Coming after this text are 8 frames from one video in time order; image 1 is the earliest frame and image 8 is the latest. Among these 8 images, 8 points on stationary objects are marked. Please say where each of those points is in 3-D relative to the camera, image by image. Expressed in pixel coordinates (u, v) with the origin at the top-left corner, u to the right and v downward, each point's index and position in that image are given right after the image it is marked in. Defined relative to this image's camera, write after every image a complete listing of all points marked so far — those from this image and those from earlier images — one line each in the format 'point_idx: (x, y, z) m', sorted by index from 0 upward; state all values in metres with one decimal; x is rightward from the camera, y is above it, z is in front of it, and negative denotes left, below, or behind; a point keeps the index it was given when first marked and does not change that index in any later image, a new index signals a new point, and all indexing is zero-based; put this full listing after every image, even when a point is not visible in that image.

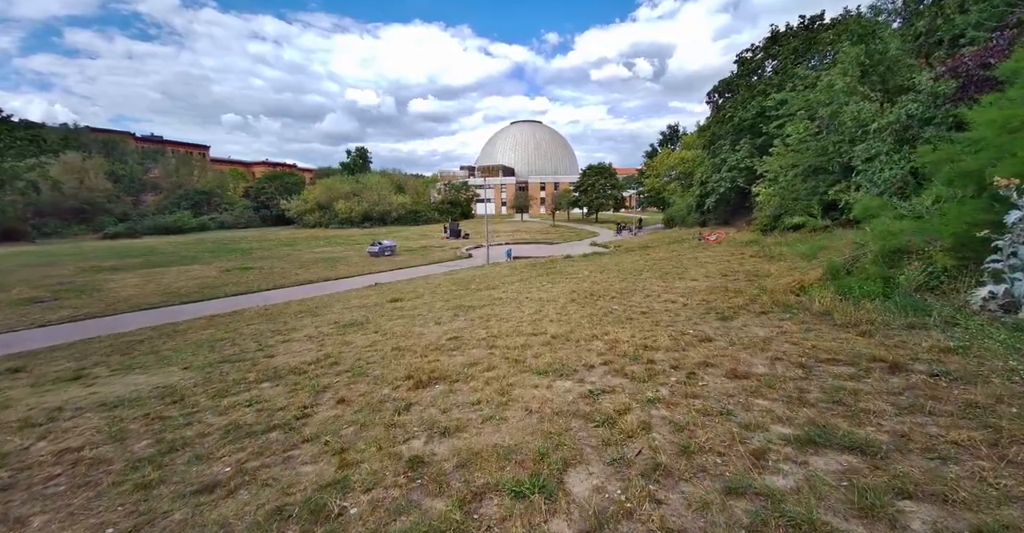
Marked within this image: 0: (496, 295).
0: (-0.4, -0.8, +12.6) m
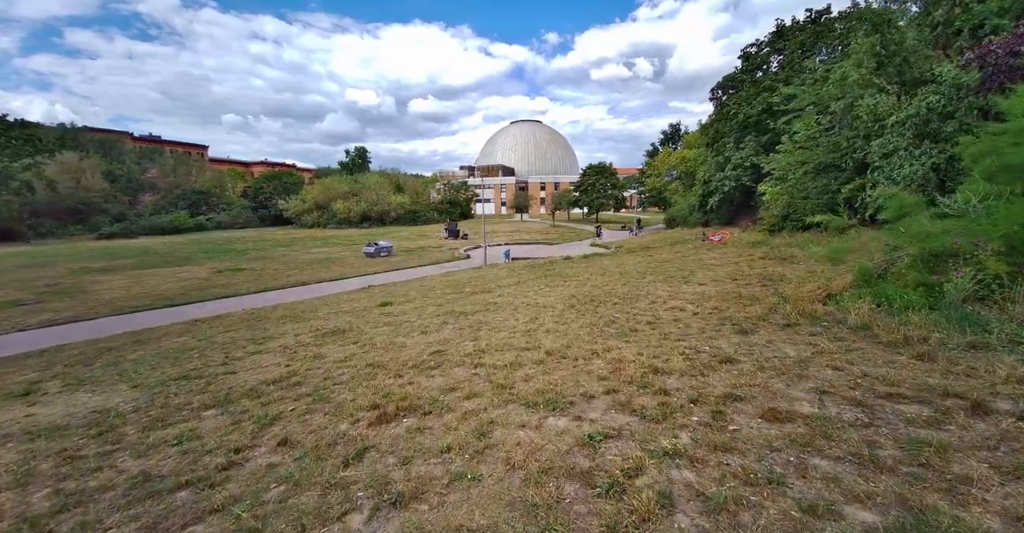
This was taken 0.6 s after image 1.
0: (-0.5, -0.8, +11.9) m
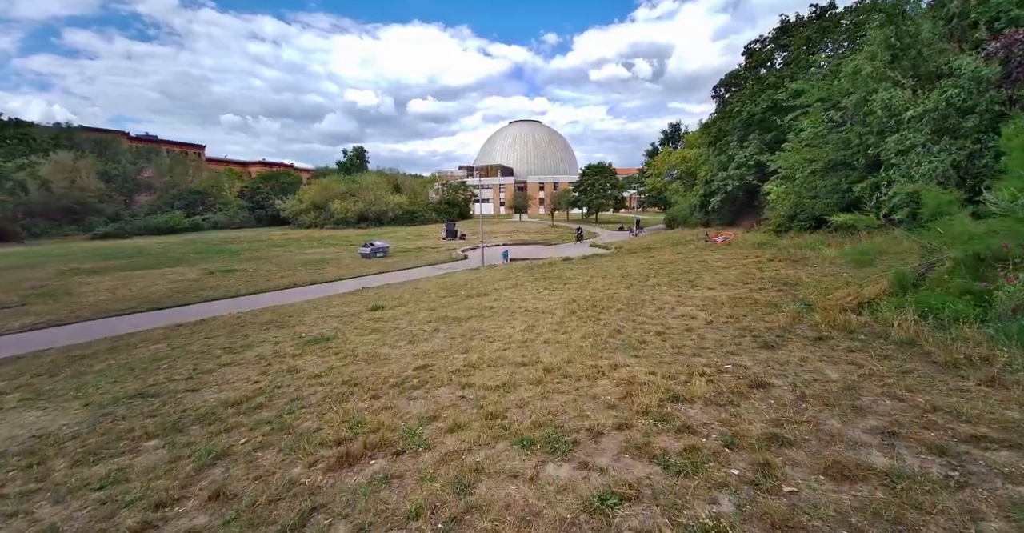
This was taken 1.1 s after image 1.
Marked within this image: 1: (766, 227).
0: (-0.6, -0.9, +11.3) m
1: (+10.8, +1.7, +19.9) m
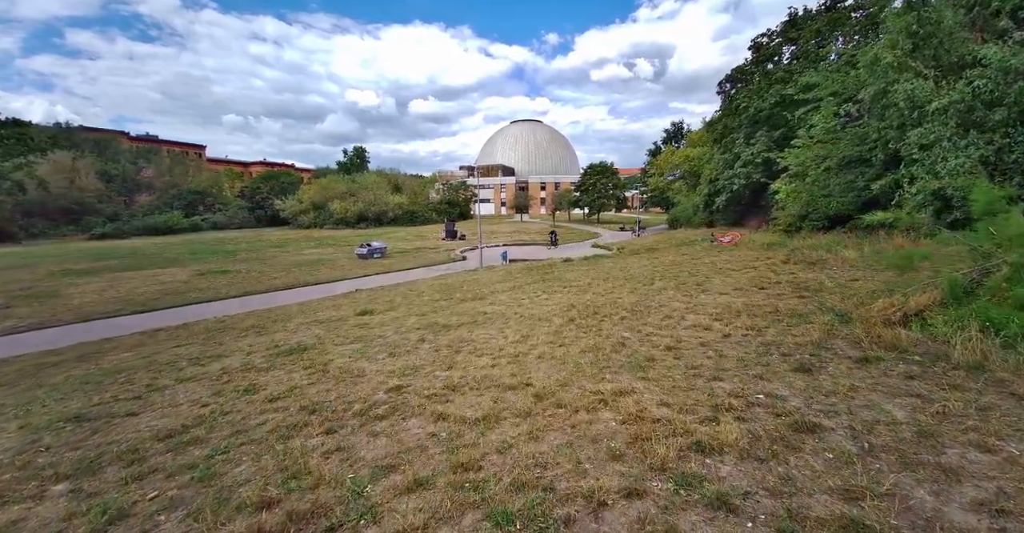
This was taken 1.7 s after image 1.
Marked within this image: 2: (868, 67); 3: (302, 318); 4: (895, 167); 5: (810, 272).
0: (-0.7, -1.0, +10.6) m
1: (+10.8, +1.6, +19.2) m
2: (+10.4, +5.8, +13.8) m
3: (-5.3, -1.3, +11.8) m
4: (+11.1, +2.9, +13.6) m
5: (+6.1, -0.1, +9.6) m
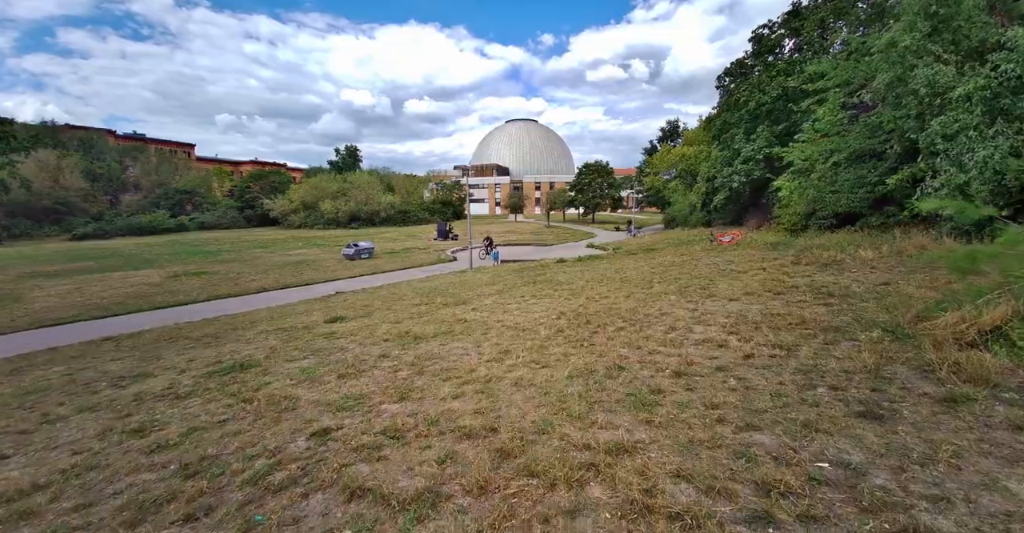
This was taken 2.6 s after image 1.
0: (-1.0, -1.0, +9.5) m
1: (+10.4, +1.6, +18.2) m
2: (+10.1, +5.8, +12.8) m
3: (-5.6, -1.4, +10.7) m
4: (+10.8, +2.9, +12.7) m
5: (+5.8, -0.1, +8.6) m
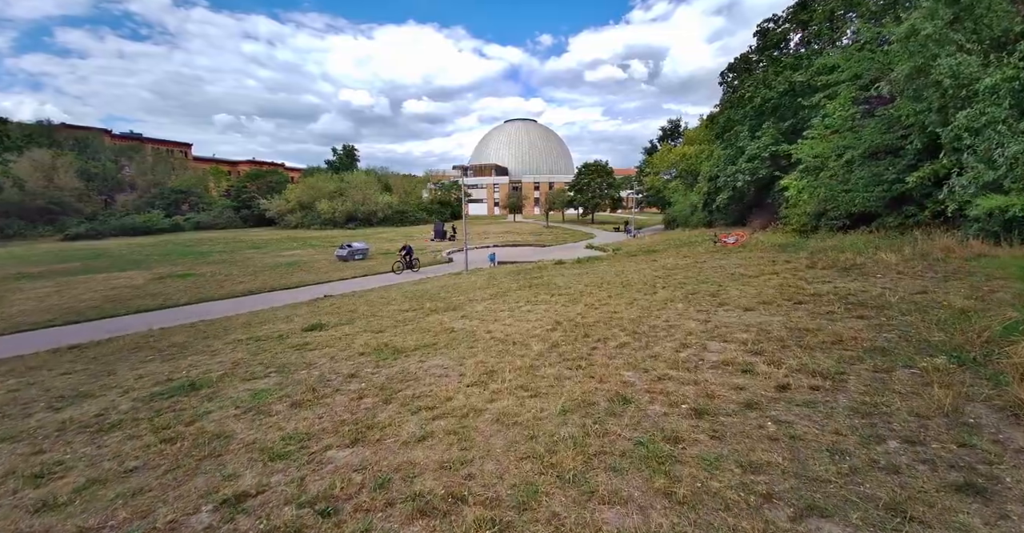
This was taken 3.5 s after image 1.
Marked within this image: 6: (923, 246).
0: (-1.2, -1.1, +8.7) m
1: (+10.2, +1.5, +17.5) m
2: (+9.9, +5.7, +12.1) m
3: (-5.8, -1.4, +9.9) m
4: (+10.6, +2.8, +11.9) m
5: (+5.6, -0.2, +7.8) m
6: (+9.1, +0.5, +10.4) m
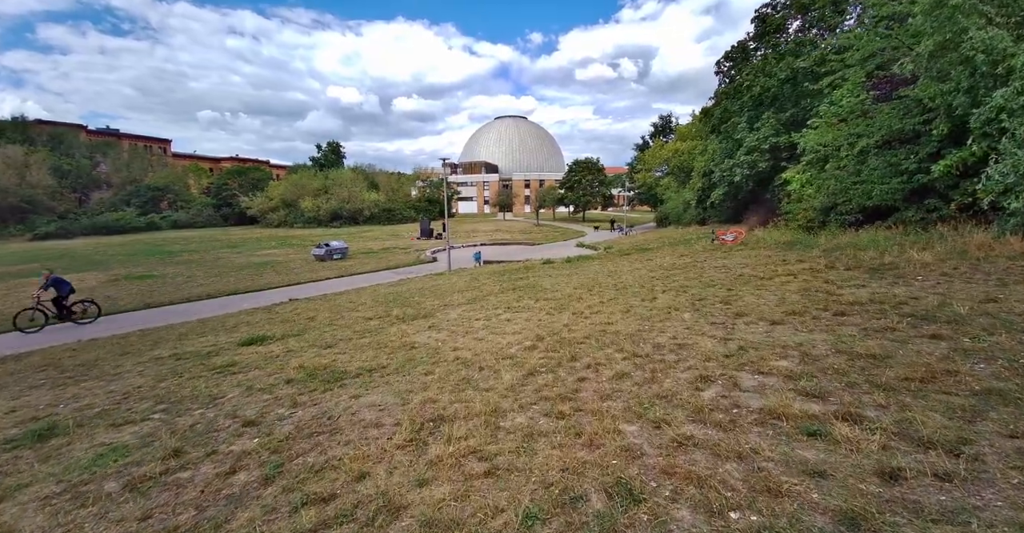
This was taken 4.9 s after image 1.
0: (-1.6, -1.1, +7.3) m
1: (+9.6, +1.5, +16.3) m
2: (+9.4, +5.7, +10.9) m
3: (-6.2, -1.5, +8.4) m
4: (+10.1, +2.8, +10.7) m
5: (+5.3, -0.2, +6.6) m
6: (+8.6, +0.5, +9.2) m
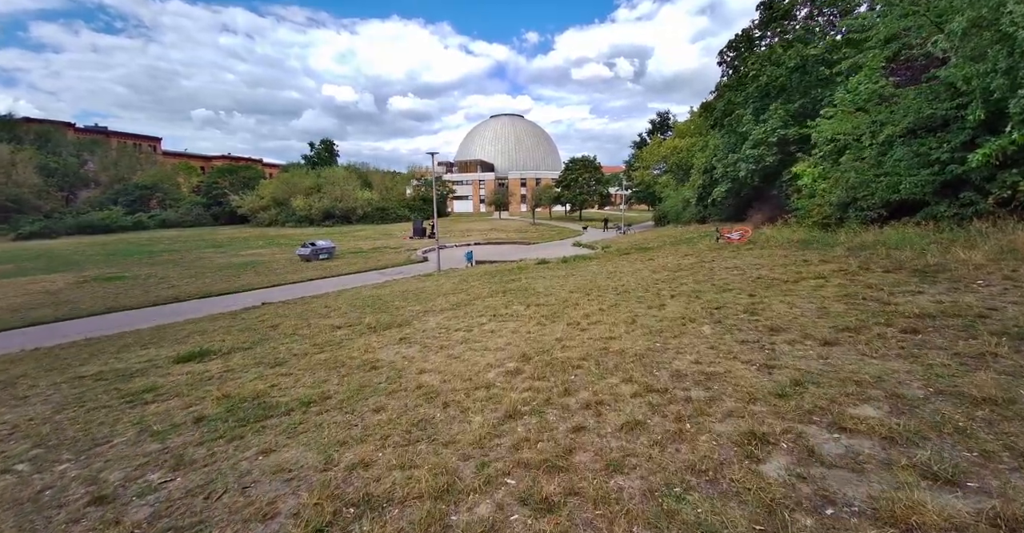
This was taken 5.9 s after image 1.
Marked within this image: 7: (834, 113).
0: (-1.8, -1.1, +6.2) m
1: (+9.3, +1.5, +15.2) m
2: (+9.2, +5.7, +9.8) m
3: (-6.4, -1.5, +7.2) m
4: (+9.9, +2.8, +9.6) m
5: (+5.0, -0.3, +5.4) m
6: (+8.4, +0.5, +8.1) m
7: (+9.3, +4.4, +13.6) m
